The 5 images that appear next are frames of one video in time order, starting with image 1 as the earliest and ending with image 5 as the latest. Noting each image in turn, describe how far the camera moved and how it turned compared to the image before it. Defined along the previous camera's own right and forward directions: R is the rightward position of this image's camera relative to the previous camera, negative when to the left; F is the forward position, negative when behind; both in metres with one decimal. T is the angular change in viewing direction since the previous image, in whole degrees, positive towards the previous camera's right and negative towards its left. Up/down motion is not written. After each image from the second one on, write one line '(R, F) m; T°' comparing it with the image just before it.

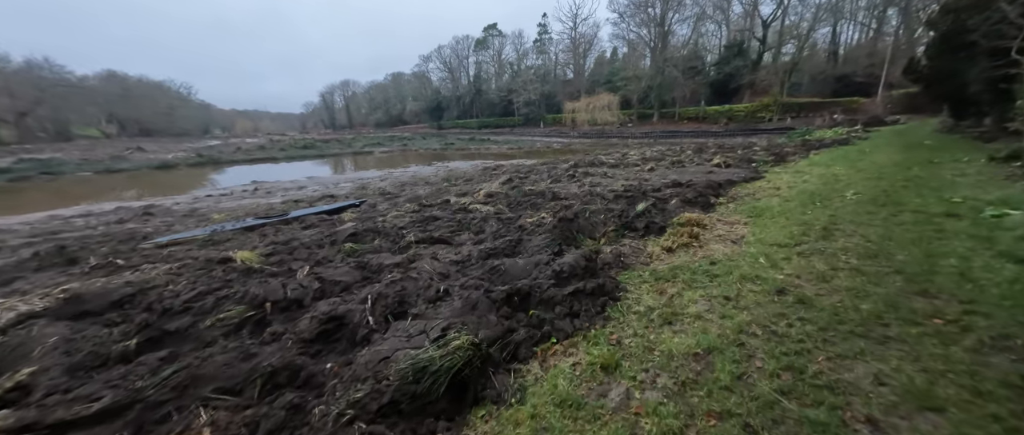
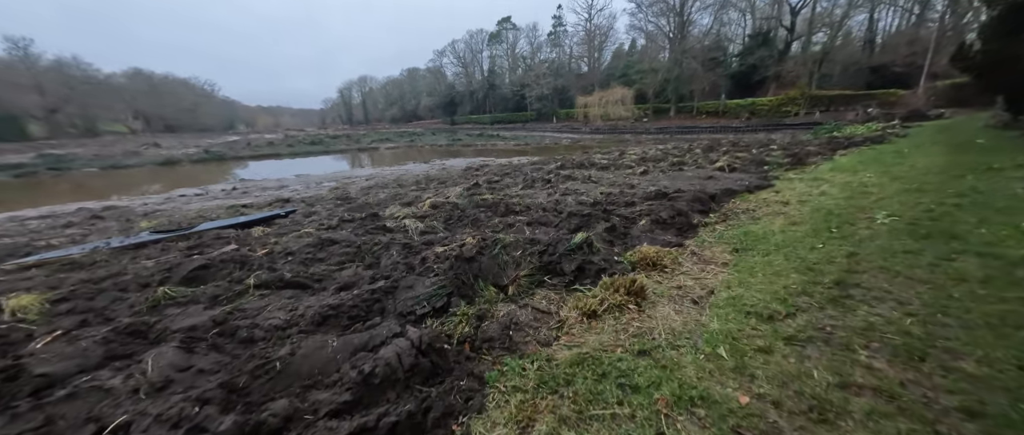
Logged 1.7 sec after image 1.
(+1.2, +1.2) m; -3°
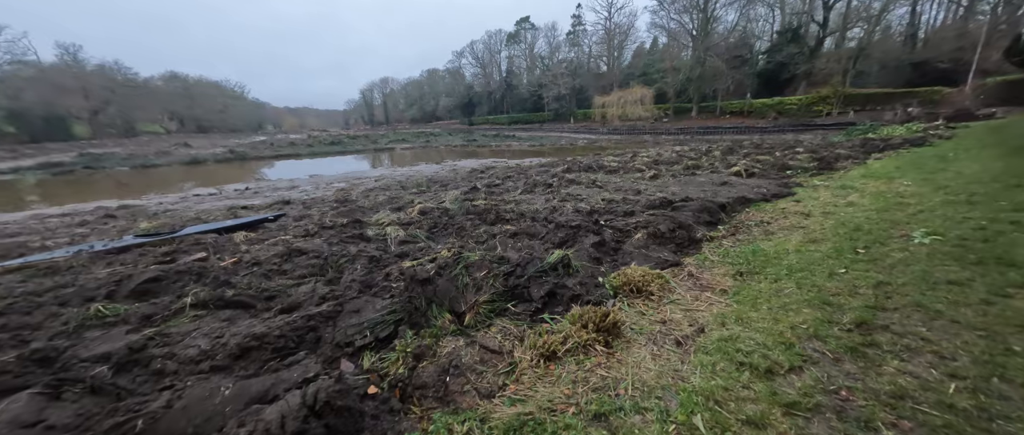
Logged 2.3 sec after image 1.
(+0.4, +0.4) m; -3°
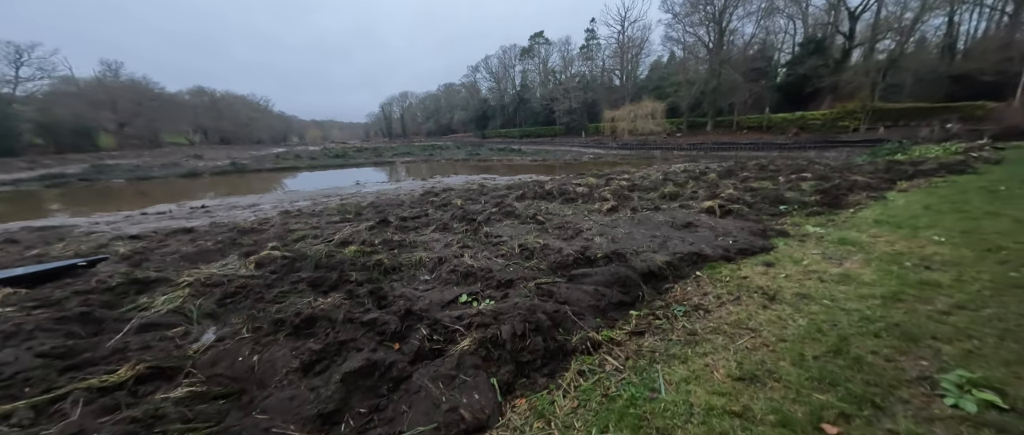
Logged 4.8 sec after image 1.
(+2.1, +1.6) m; -3°
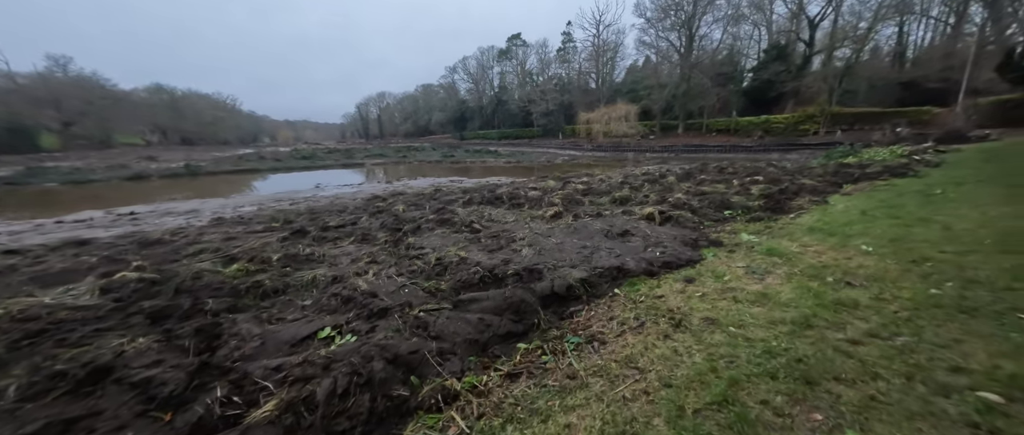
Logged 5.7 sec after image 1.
(+1.0, +0.5) m; +3°
